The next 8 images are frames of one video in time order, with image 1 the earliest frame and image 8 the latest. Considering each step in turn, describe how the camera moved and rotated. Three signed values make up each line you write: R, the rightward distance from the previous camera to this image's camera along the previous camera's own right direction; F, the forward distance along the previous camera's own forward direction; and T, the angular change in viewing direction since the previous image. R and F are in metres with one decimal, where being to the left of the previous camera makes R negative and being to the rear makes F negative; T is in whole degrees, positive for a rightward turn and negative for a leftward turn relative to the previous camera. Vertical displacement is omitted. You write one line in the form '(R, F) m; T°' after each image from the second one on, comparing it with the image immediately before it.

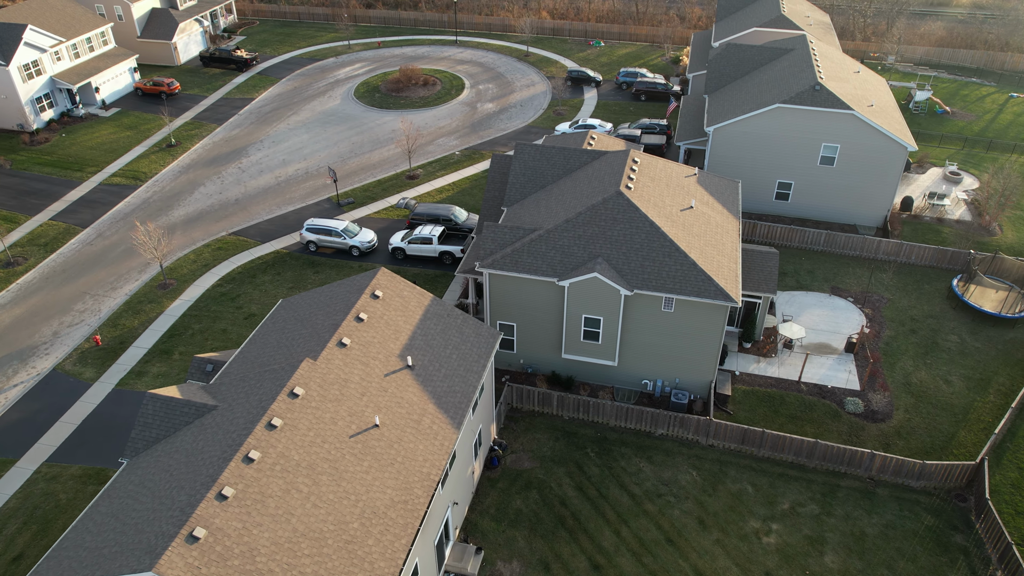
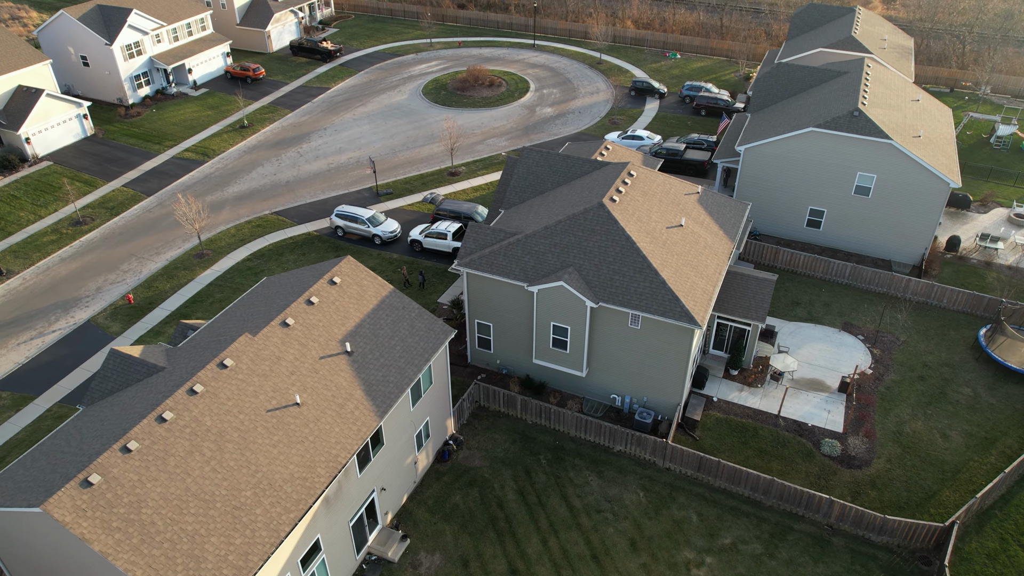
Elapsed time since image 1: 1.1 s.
(+4.3, 0.0) m; -8°
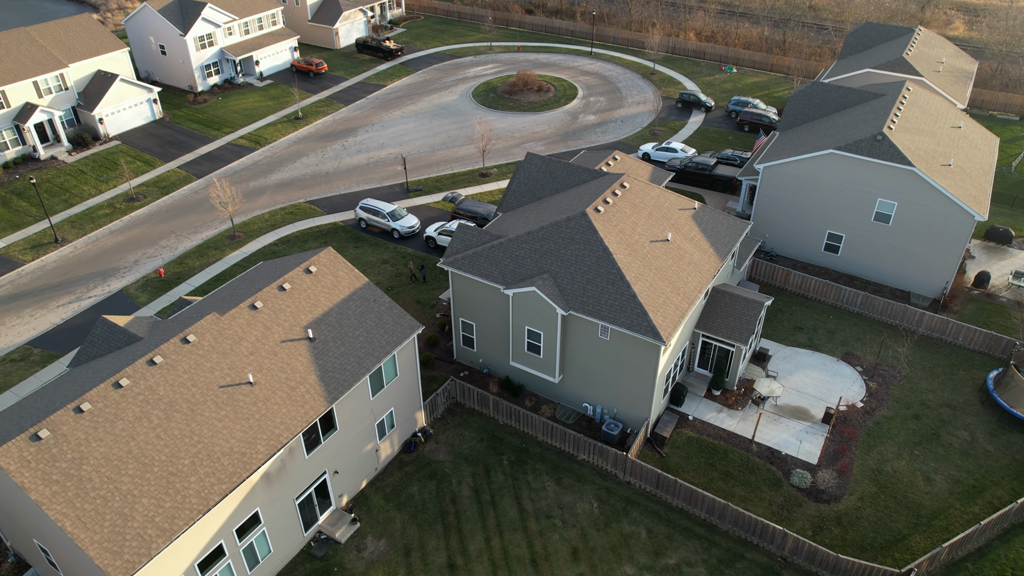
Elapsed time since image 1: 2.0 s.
(+3.3, -0.2) m; -6°
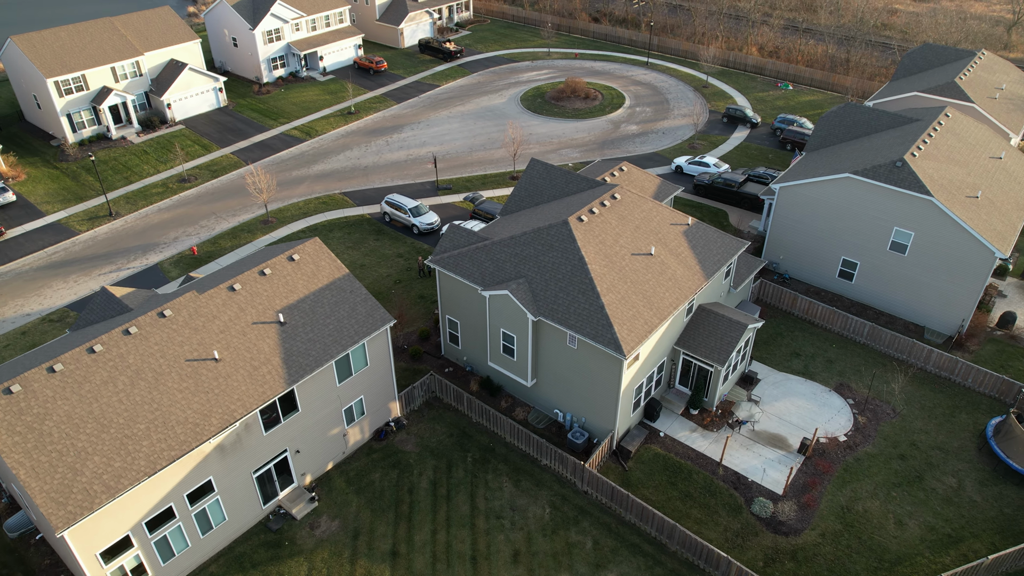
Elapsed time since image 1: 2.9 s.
(+3.4, -0.2) m; -6°
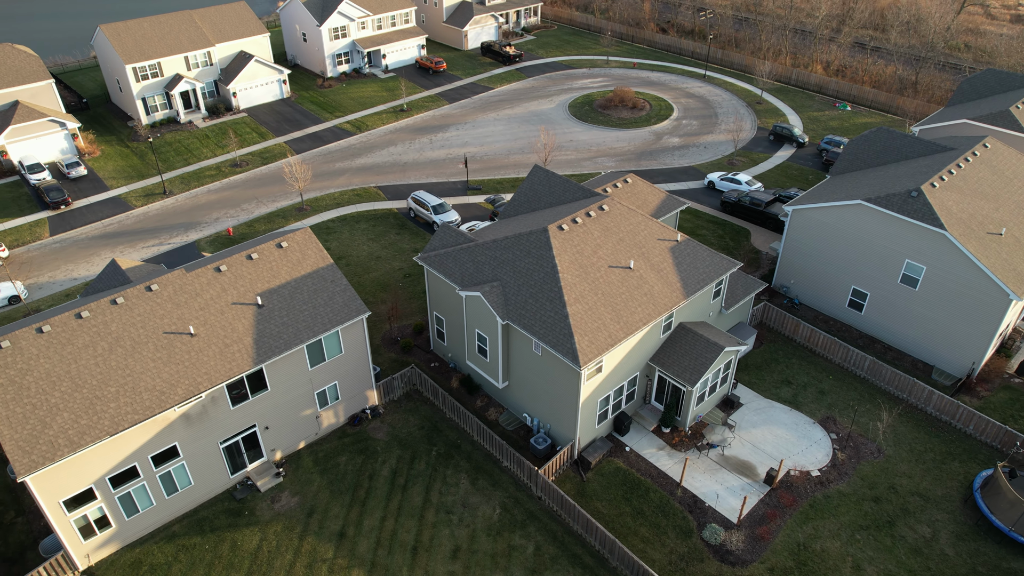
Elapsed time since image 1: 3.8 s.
(+3.6, -0.2) m; -6°
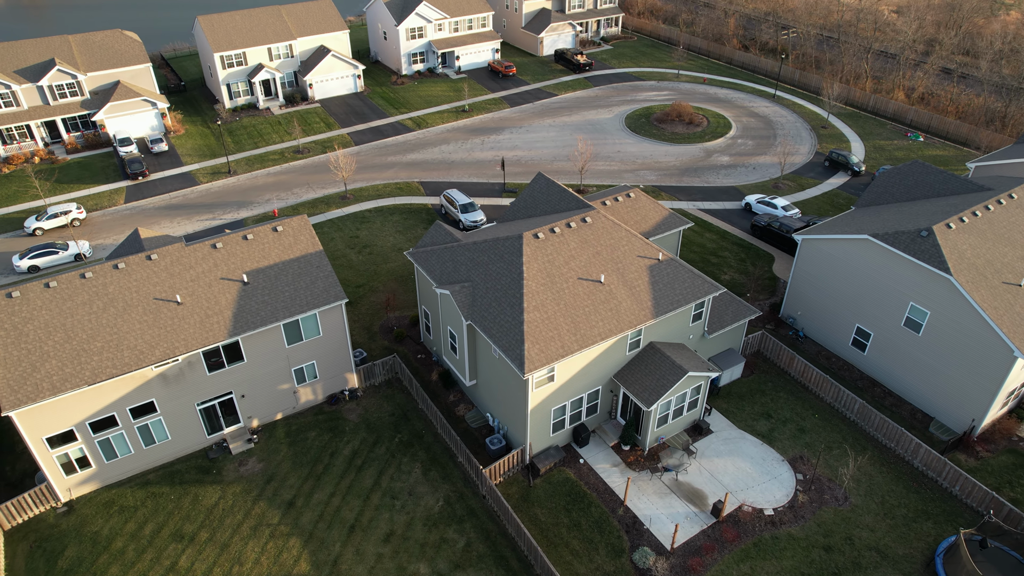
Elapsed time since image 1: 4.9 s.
(+4.6, -0.2) m; -8°
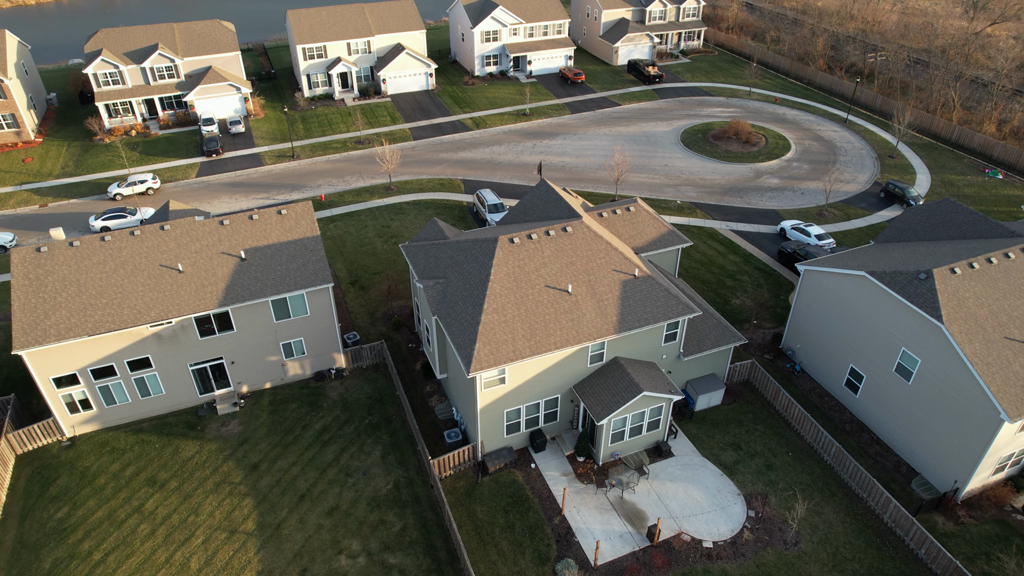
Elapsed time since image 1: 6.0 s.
(+4.8, -0.2) m; -9°
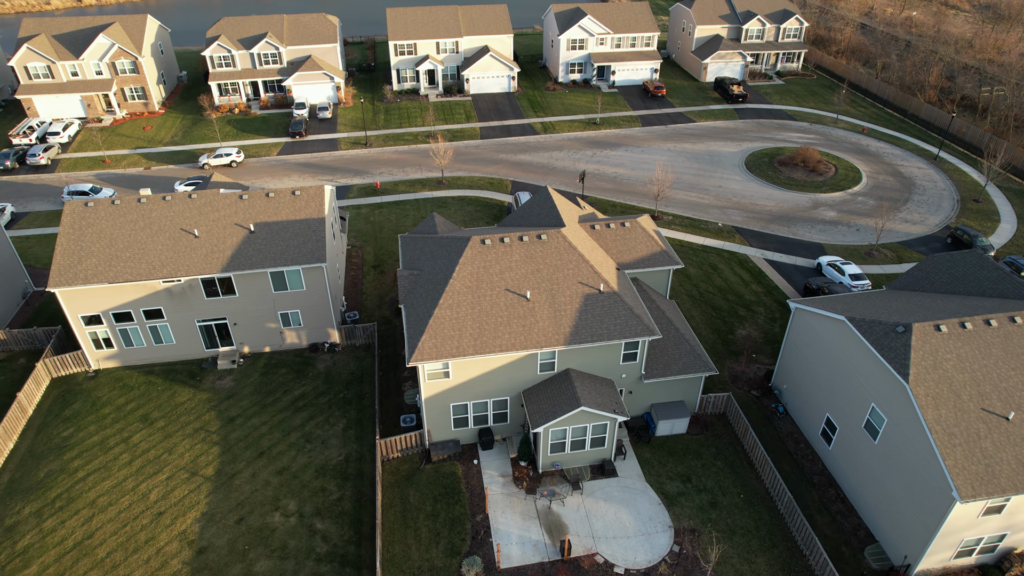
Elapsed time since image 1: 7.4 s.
(+5.9, 0.0) m; -10°
